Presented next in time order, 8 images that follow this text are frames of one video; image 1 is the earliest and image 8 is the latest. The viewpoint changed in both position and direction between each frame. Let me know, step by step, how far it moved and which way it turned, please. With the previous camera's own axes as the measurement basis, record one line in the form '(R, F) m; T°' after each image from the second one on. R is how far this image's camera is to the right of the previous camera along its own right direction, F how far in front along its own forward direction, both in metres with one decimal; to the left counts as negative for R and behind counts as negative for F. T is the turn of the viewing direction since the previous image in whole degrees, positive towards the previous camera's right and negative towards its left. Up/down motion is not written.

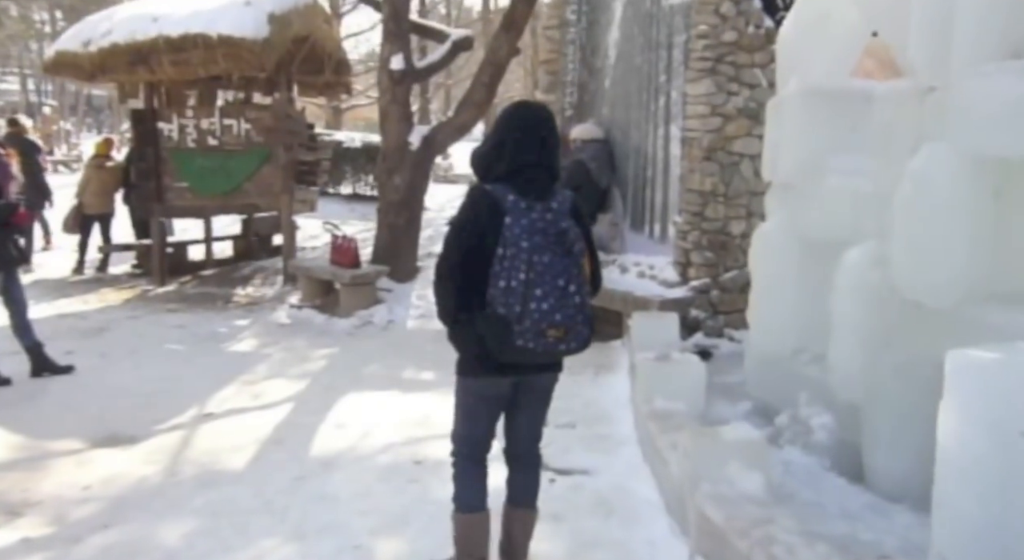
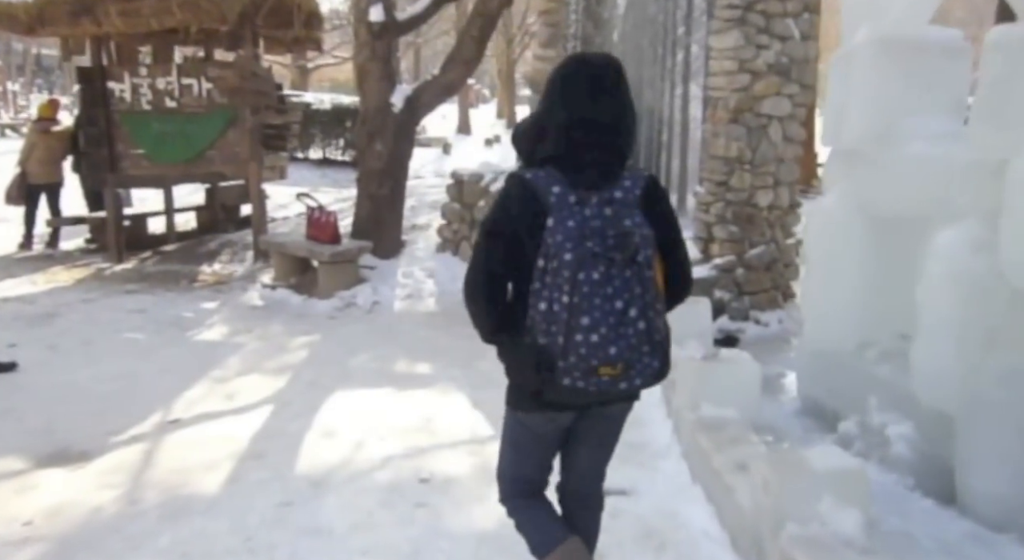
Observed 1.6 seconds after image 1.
(-0.2, +0.7) m; +2°
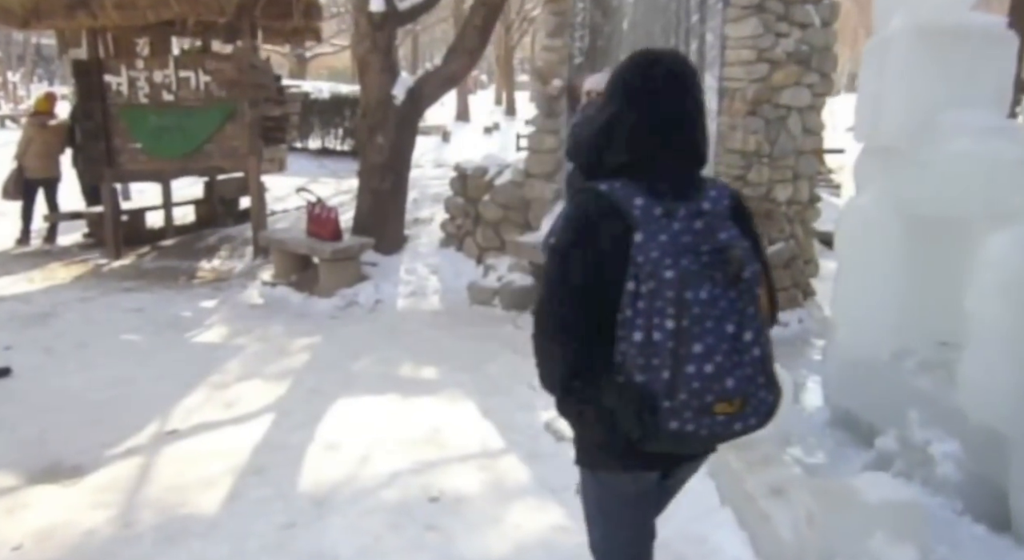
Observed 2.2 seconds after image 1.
(-0.1, +0.2) m; 0°
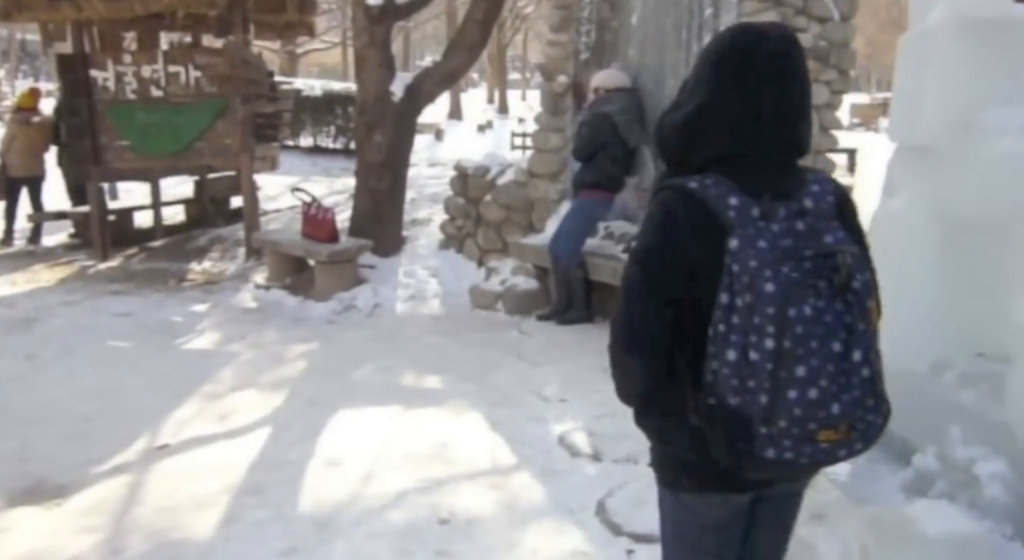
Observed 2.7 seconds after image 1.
(-0.1, +0.2) m; +1°
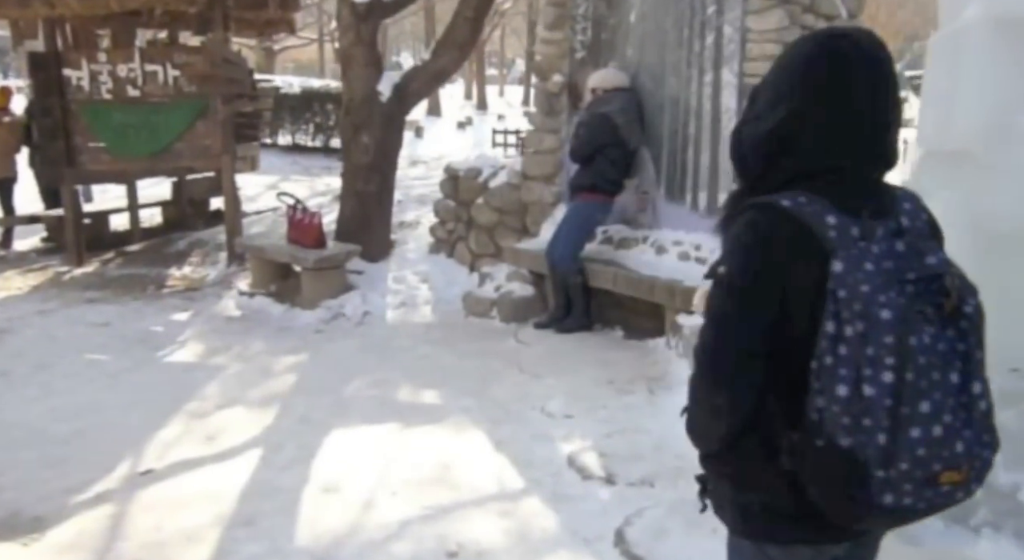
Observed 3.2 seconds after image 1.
(-0.1, +0.2) m; +1°
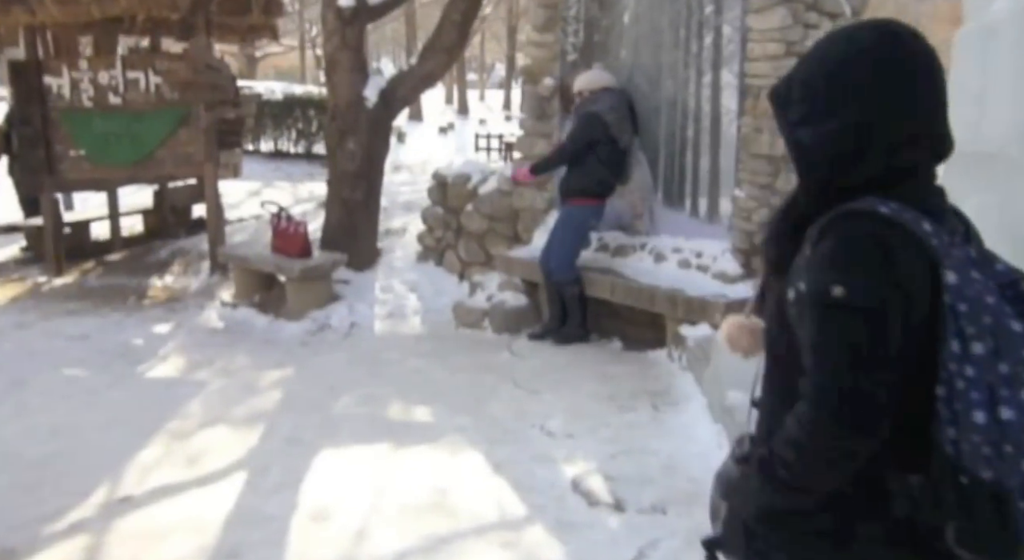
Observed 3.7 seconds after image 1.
(-0.1, +0.2) m; +1°
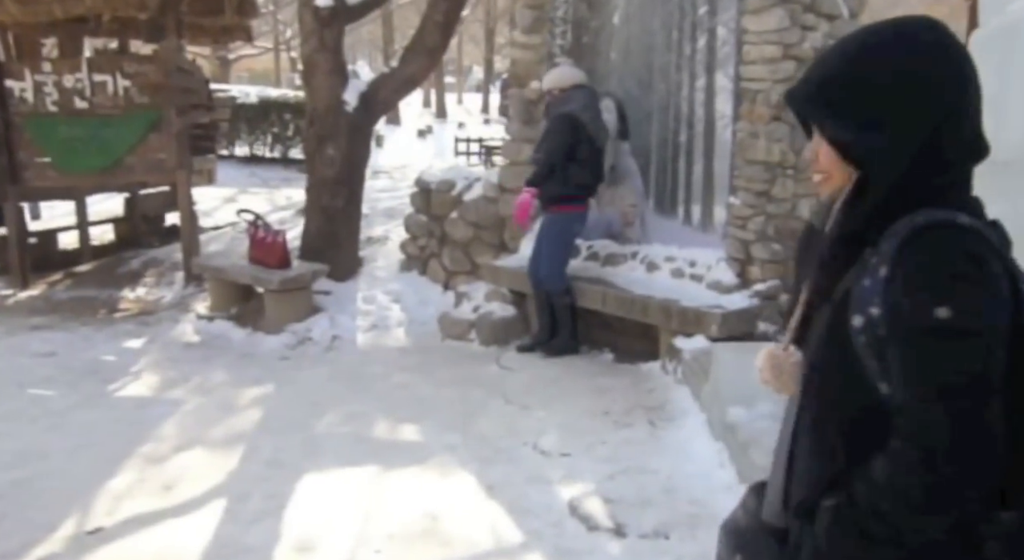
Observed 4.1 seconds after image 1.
(-0.1, +0.2) m; +1°
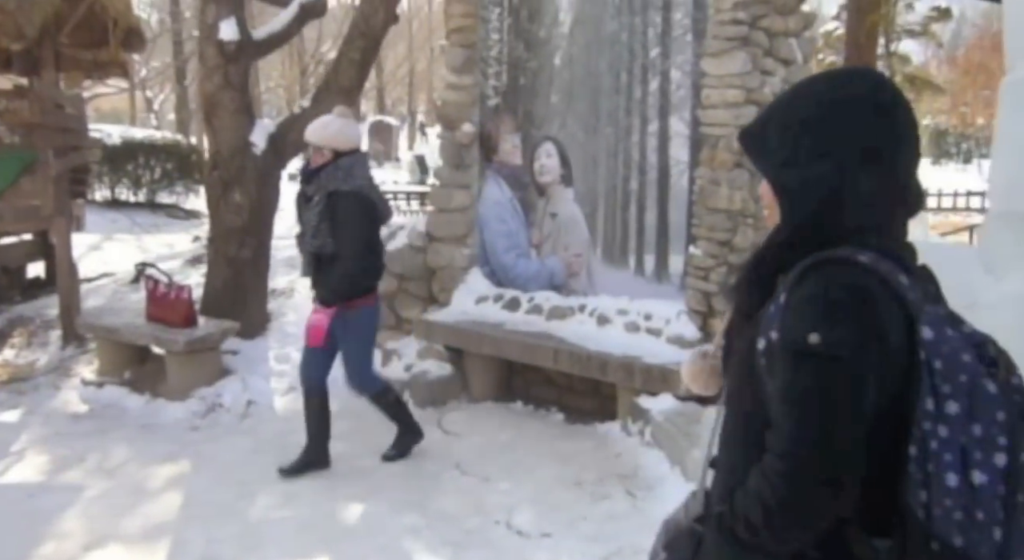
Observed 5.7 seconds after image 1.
(-0.5, +0.4) m; +8°
